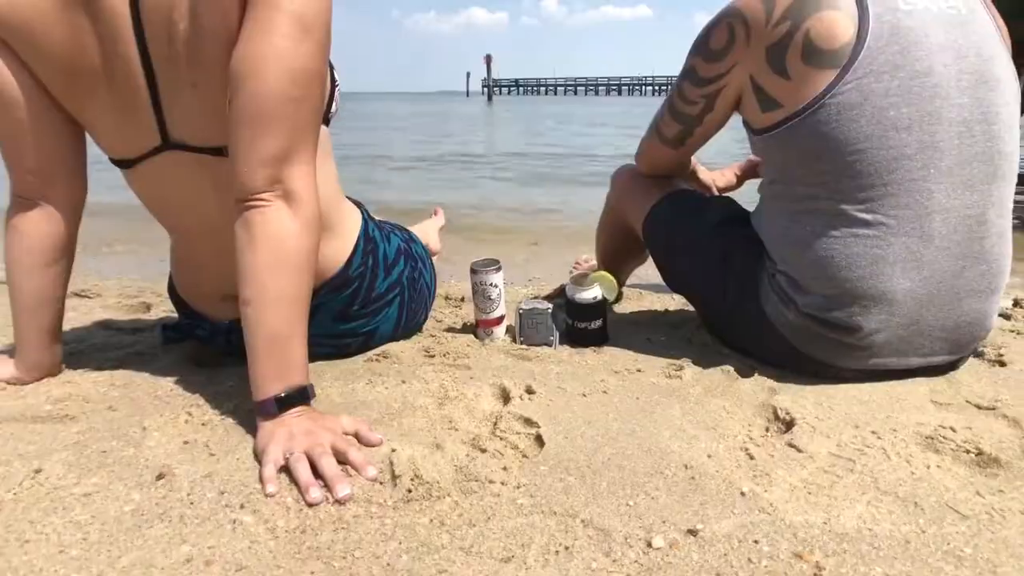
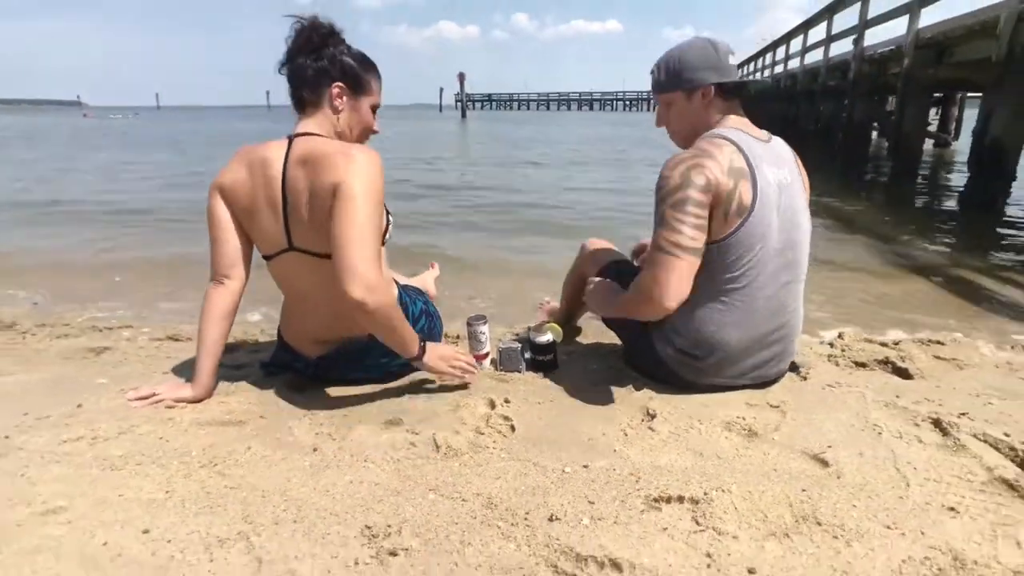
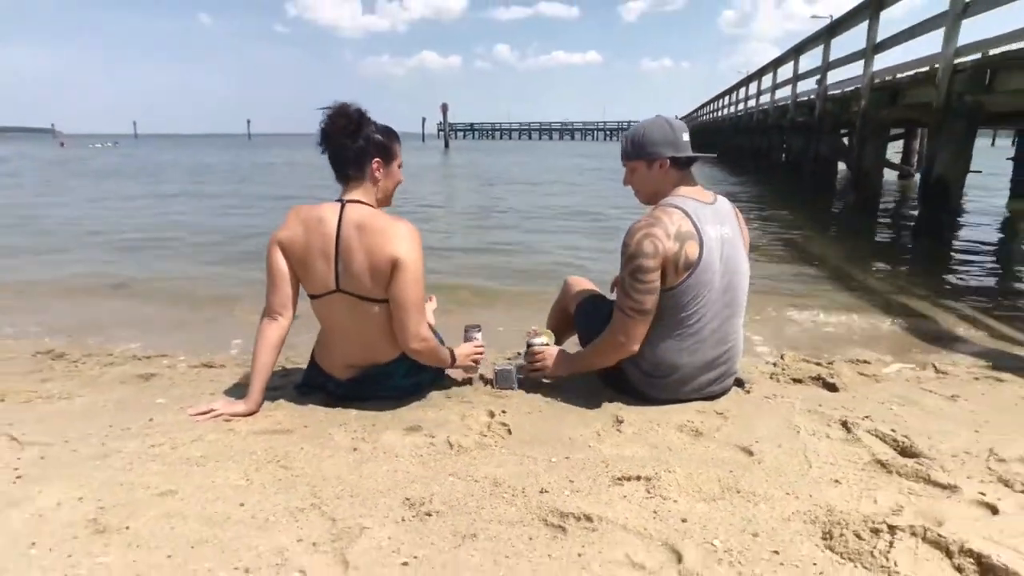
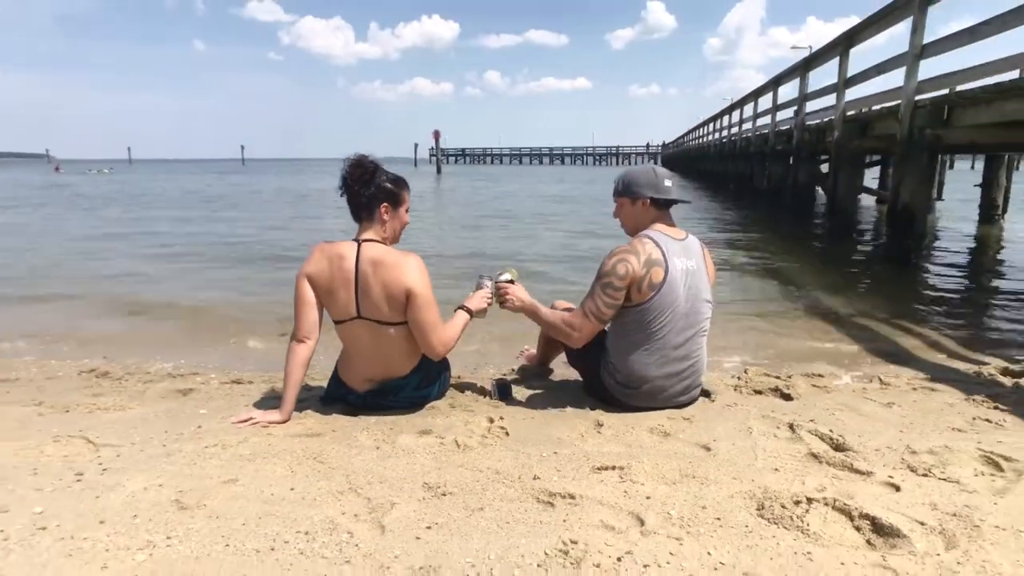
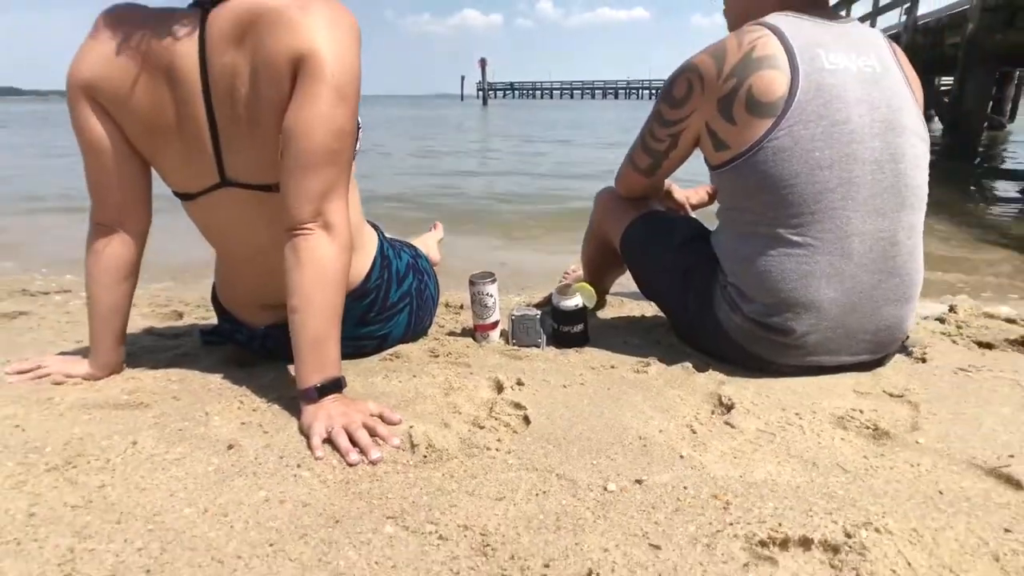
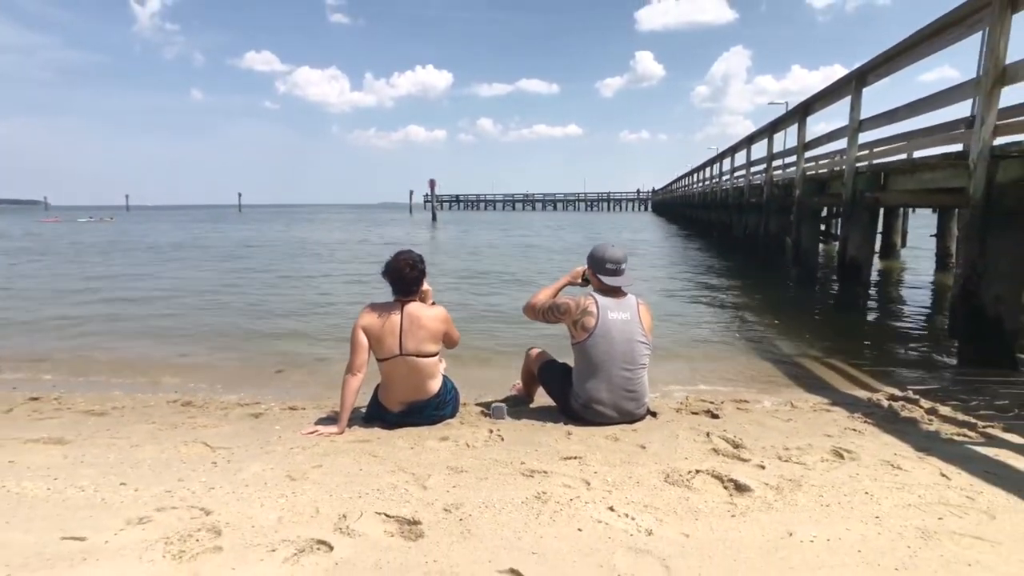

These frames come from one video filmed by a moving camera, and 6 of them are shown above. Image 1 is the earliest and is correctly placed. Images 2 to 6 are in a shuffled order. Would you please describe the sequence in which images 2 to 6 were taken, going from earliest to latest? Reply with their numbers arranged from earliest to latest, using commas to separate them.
5, 2, 3, 4, 6
